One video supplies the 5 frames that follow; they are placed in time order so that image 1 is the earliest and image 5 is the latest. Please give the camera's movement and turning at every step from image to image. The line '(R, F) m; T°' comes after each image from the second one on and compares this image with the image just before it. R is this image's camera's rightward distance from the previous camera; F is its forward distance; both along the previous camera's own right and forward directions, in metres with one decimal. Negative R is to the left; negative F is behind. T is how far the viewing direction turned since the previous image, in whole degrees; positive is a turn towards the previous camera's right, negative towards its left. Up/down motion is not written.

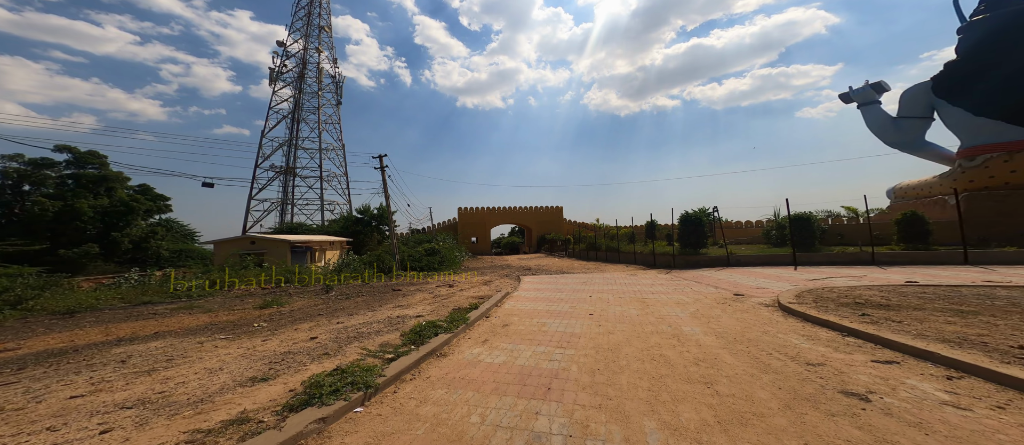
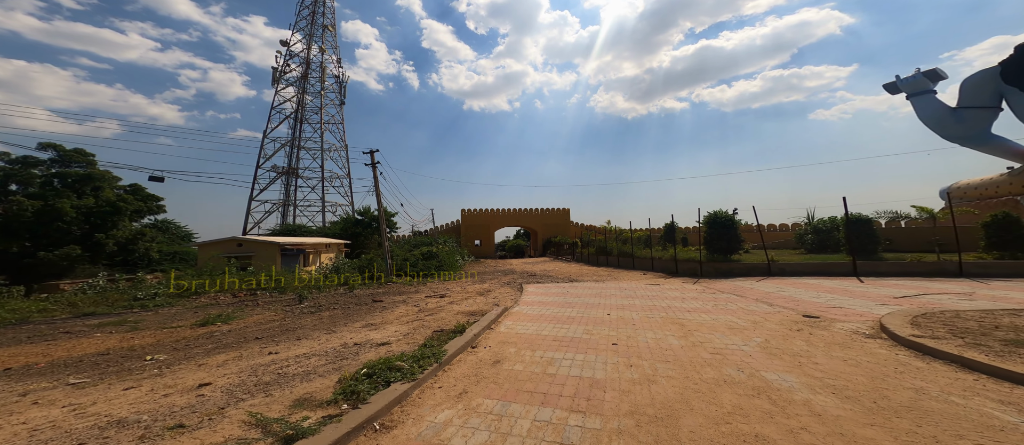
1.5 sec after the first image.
(+0.2, +1.7) m; -1°
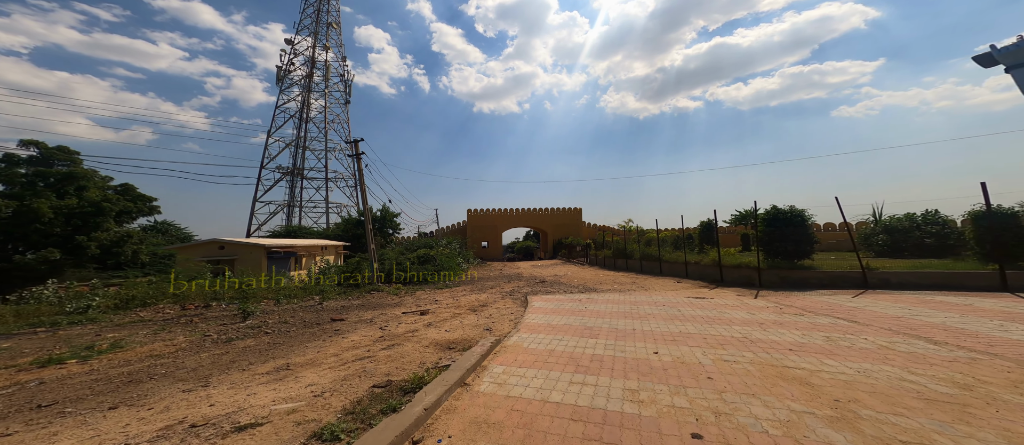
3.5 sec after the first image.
(+0.3, +2.4) m; -2°
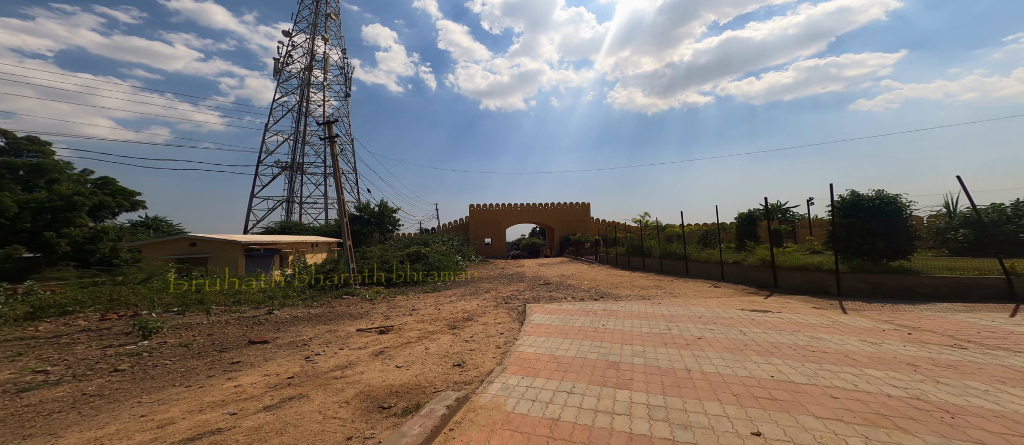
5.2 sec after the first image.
(+0.3, +2.2) m; -1°
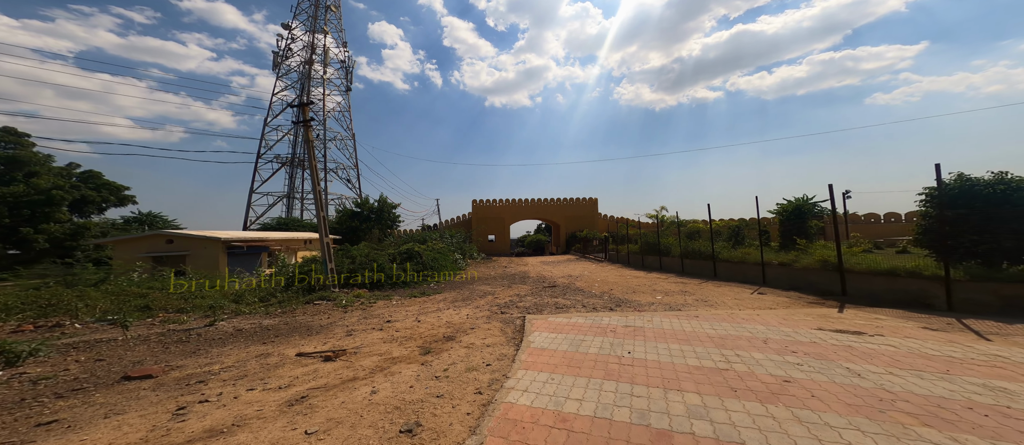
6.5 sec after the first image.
(+0.2, +1.7) m; -1°
